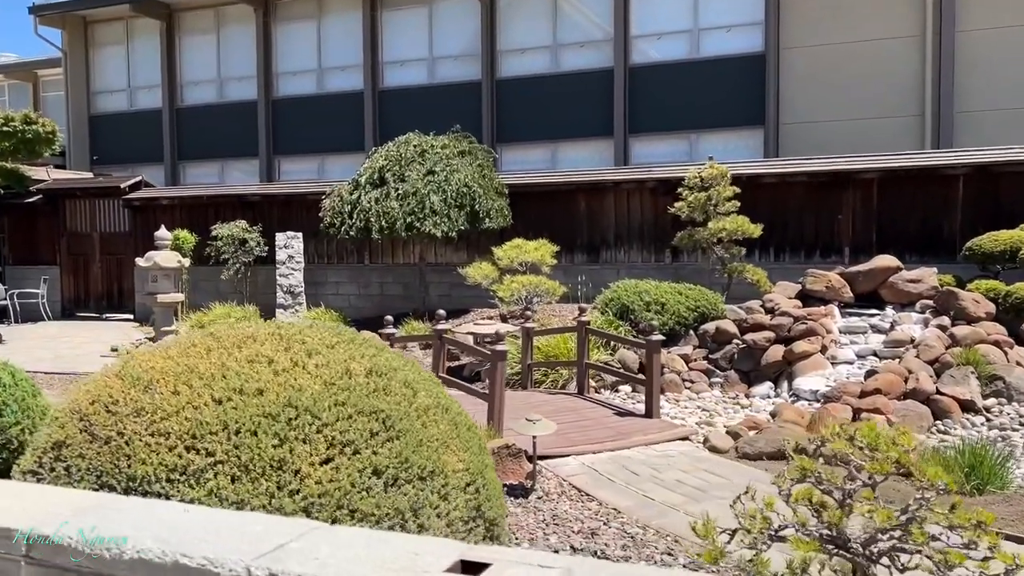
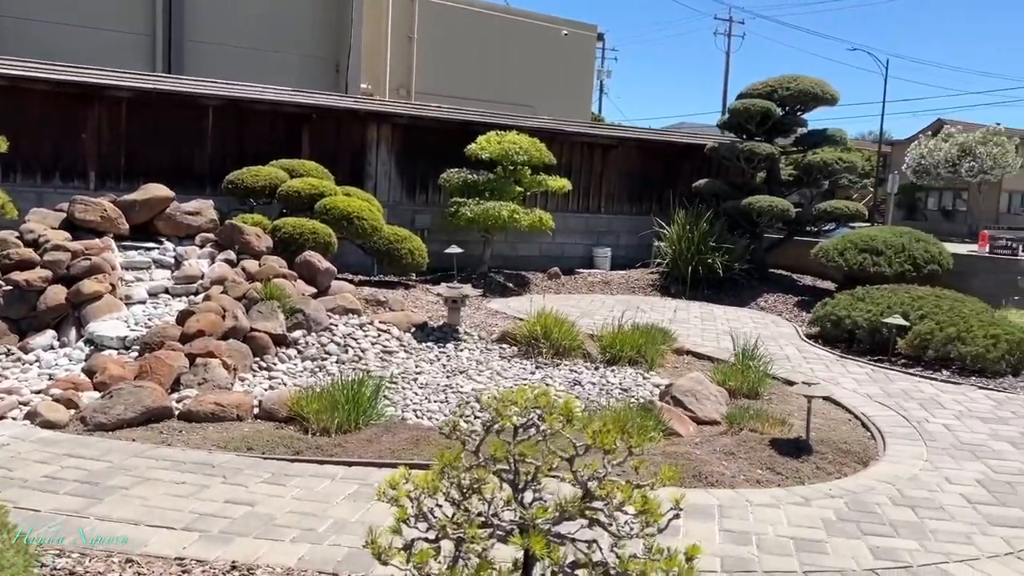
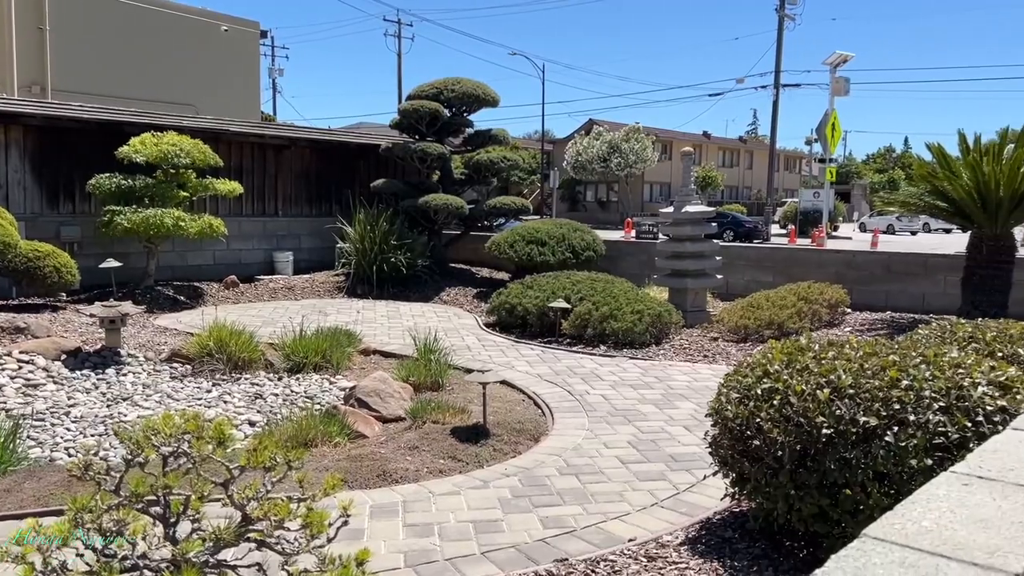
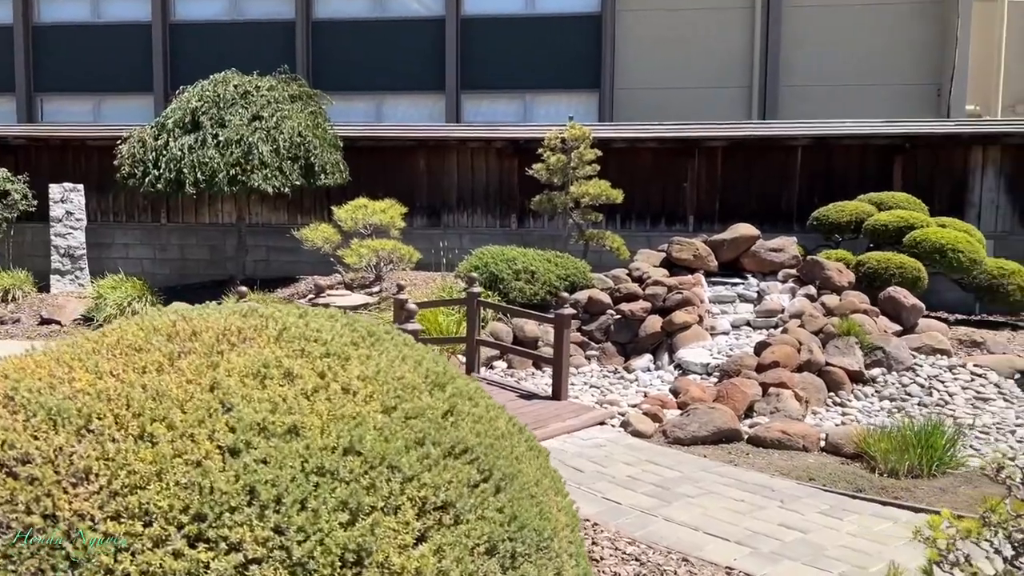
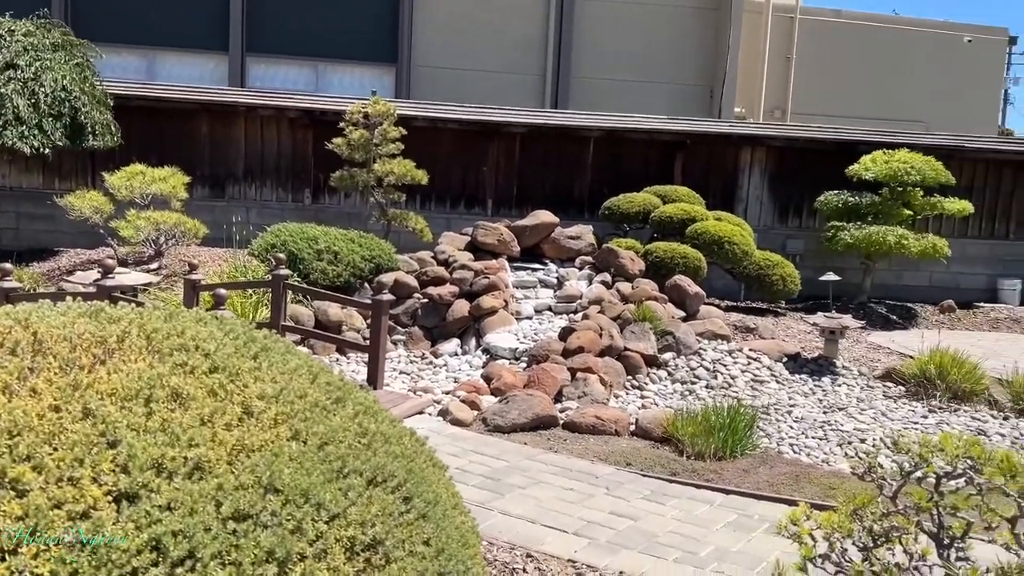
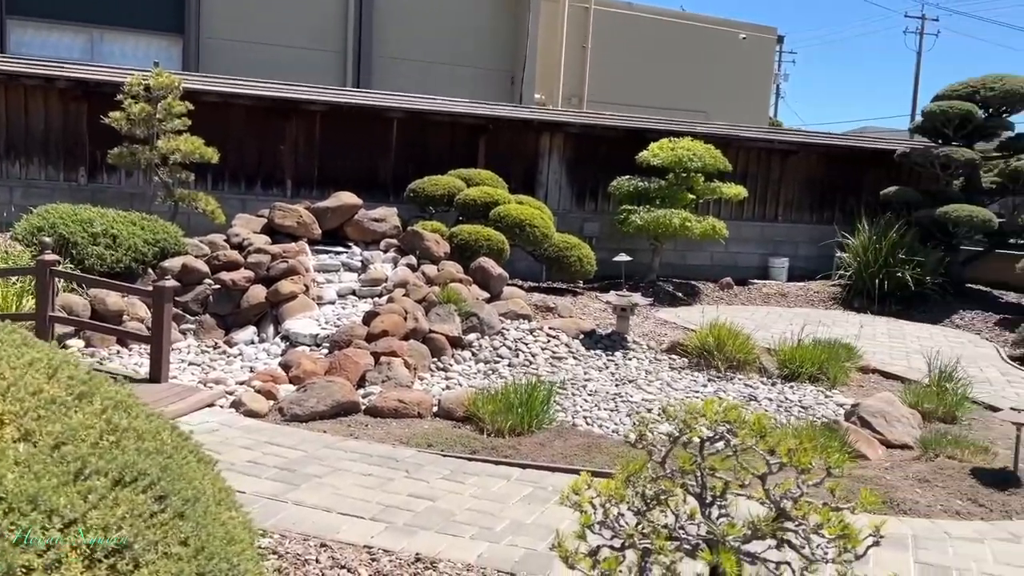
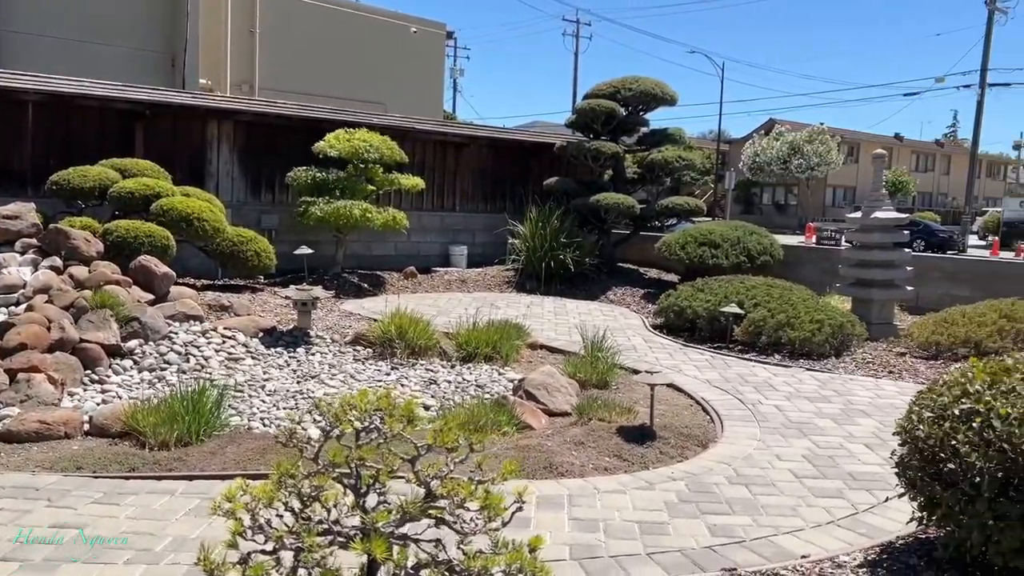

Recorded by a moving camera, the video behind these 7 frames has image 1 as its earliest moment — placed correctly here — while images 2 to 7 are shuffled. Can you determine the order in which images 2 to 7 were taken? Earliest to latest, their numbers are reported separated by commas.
4, 5, 6, 2, 7, 3
